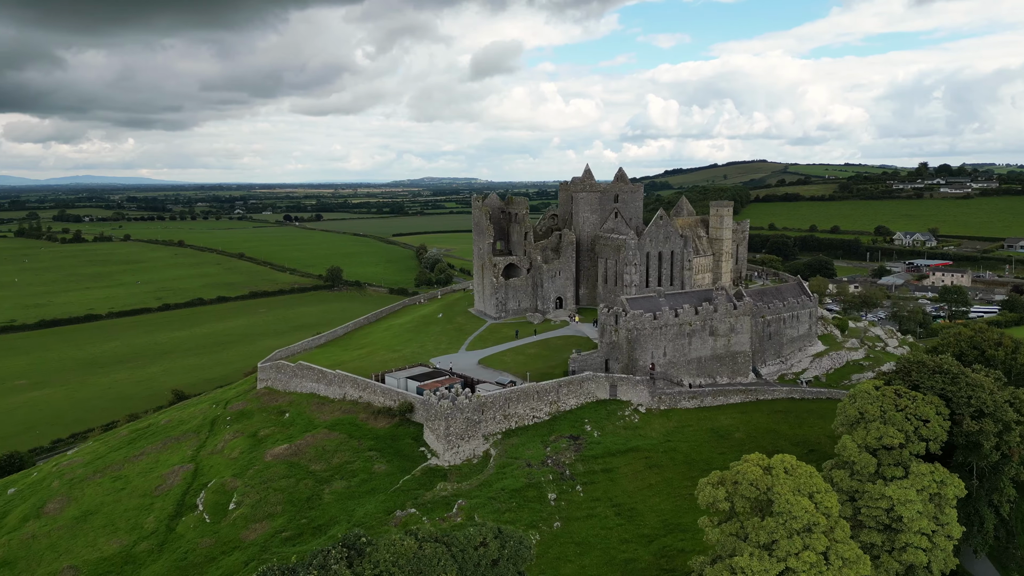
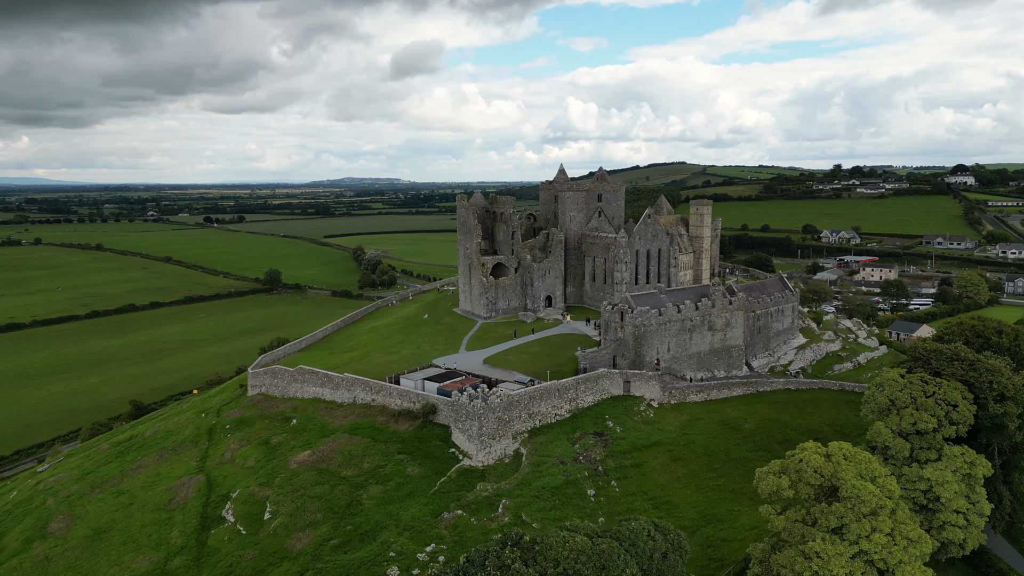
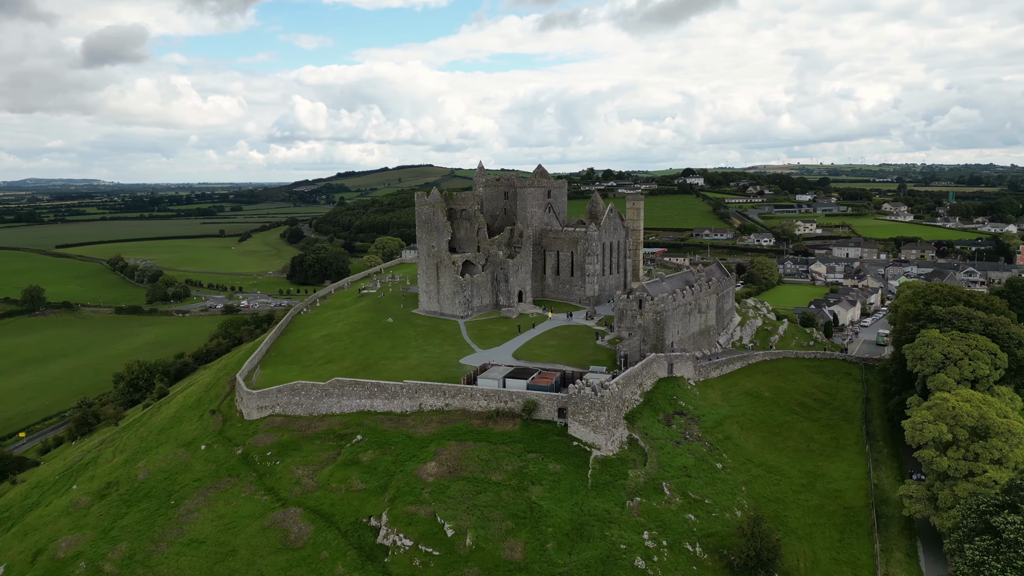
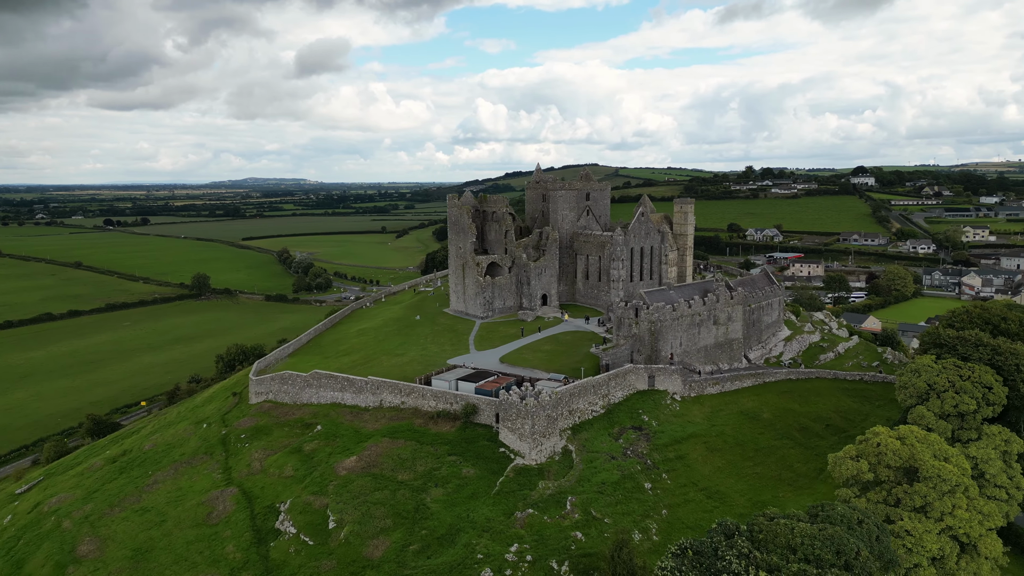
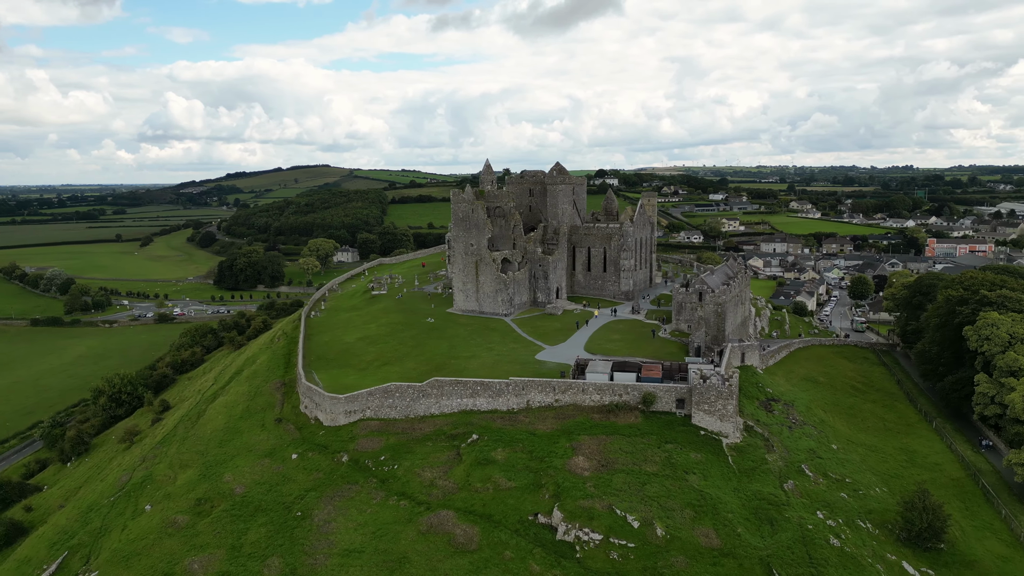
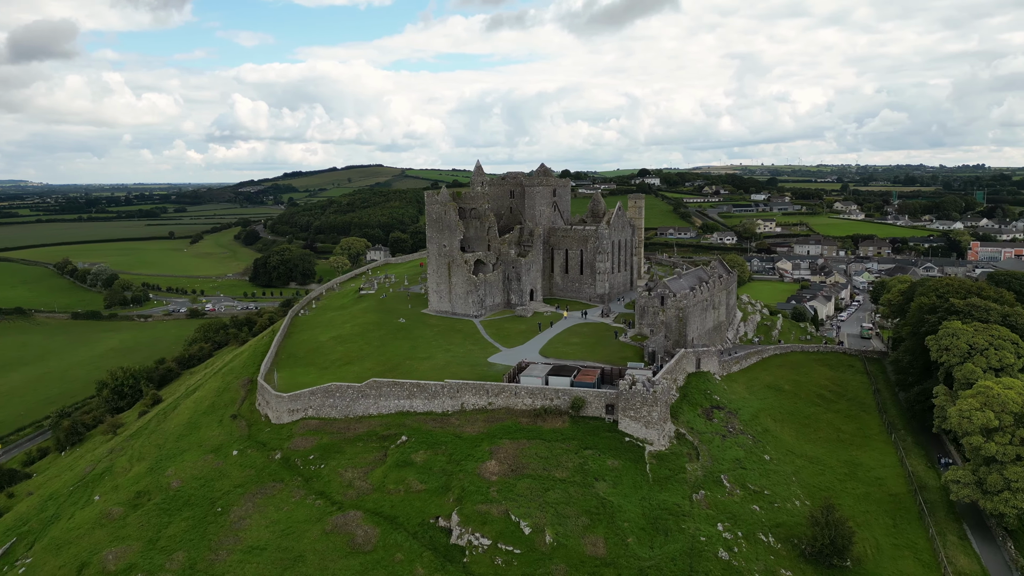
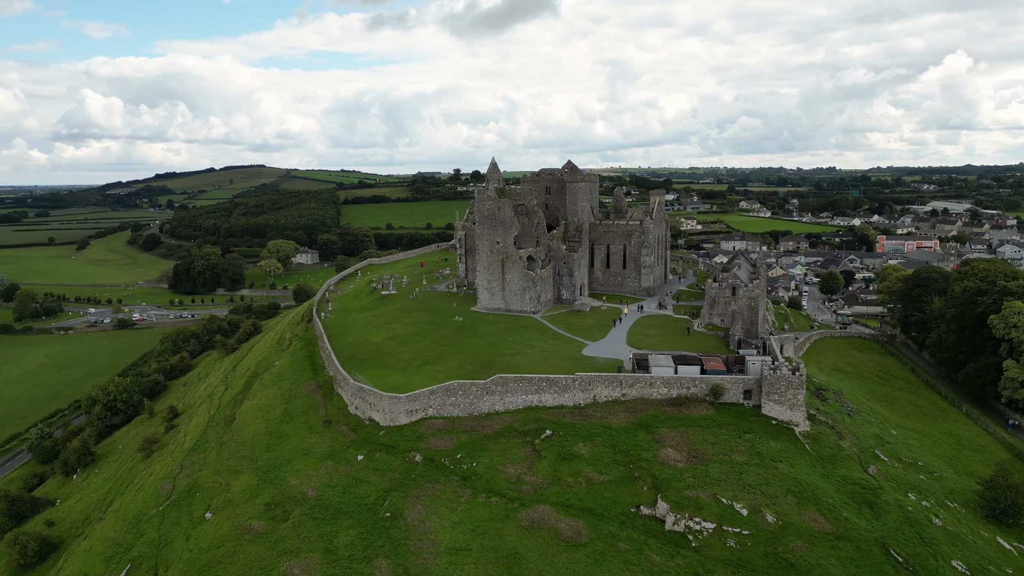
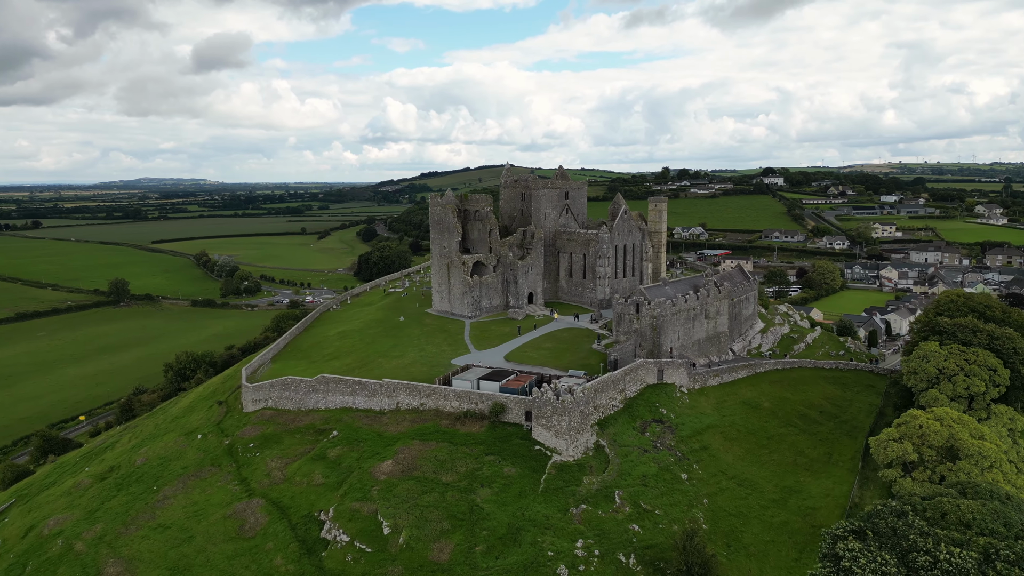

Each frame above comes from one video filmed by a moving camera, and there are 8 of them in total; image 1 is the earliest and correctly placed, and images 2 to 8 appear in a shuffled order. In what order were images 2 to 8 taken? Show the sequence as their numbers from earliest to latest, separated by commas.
2, 4, 8, 3, 6, 5, 7
